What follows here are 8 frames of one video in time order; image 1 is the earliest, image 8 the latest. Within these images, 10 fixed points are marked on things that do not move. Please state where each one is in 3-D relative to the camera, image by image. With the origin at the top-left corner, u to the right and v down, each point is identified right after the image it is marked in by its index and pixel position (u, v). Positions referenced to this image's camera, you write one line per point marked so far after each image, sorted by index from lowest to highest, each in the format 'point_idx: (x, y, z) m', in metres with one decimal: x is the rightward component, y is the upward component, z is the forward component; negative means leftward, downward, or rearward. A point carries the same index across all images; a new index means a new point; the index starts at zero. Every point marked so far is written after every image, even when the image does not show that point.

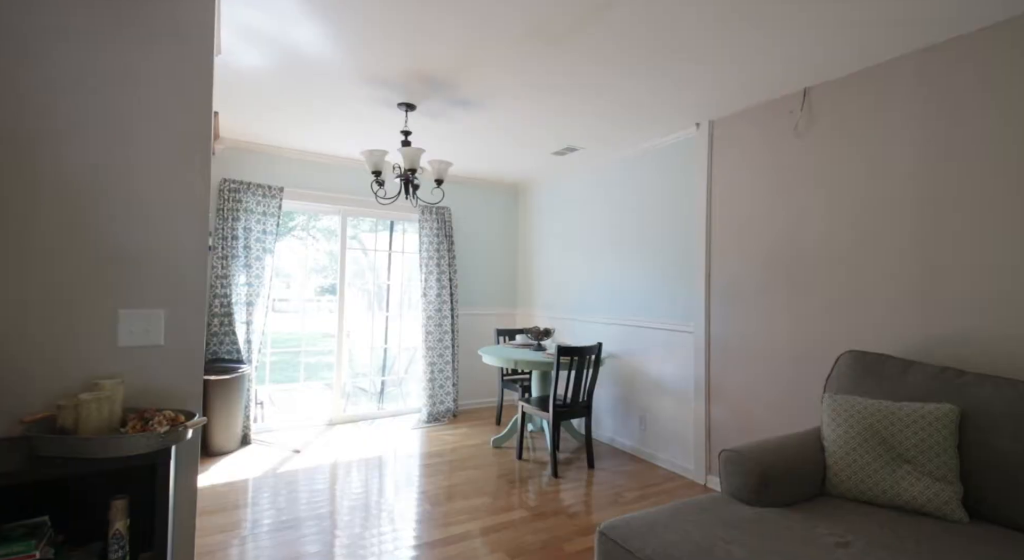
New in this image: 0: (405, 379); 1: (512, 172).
0: (-1.0, -1.0, +4.9) m
1: (0.0, +1.0, +4.9) m
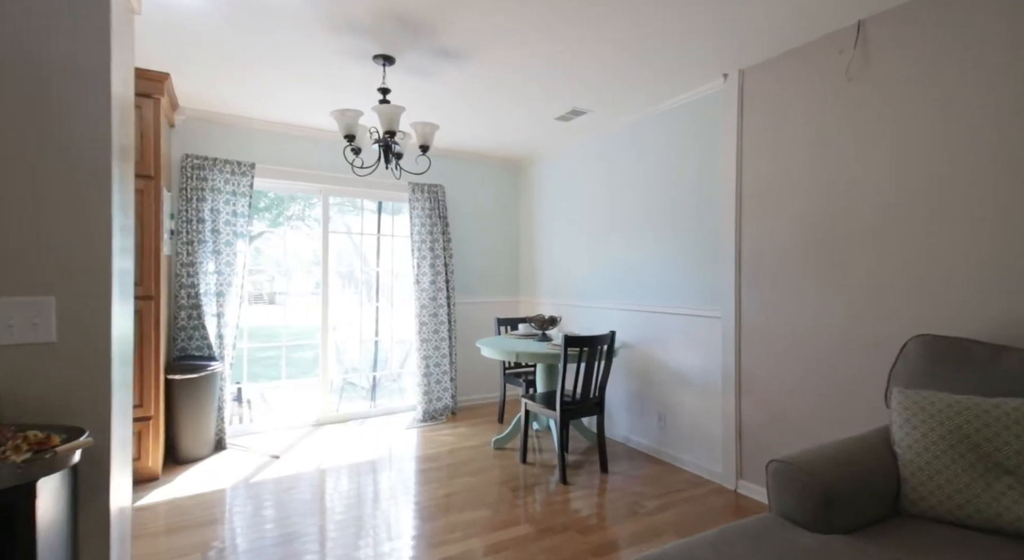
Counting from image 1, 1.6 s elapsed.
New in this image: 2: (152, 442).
0: (-1.0, -0.8, +4.5) m
1: (0.0, +1.2, +4.4) m
2: (-2.1, -1.0, +3.0) m
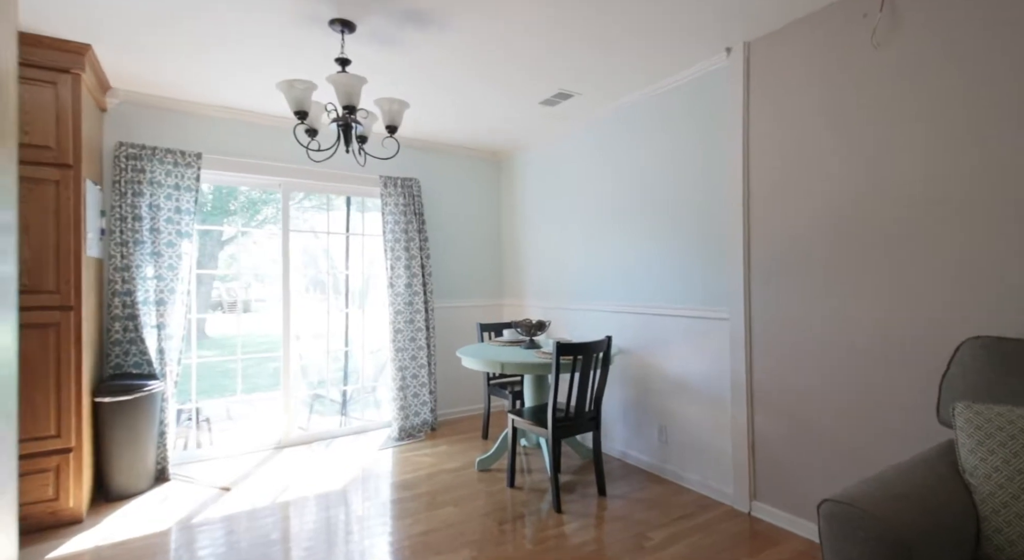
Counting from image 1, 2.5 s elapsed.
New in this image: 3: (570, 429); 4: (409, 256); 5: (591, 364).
0: (-1.1, -0.9, +4.1) m
1: (-0.2, +1.2, +4.1) m
2: (-2.2, -1.0, +2.5) m
3: (+0.3, -0.8, +2.6) m
4: (-0.8, +0.2, +3.9) m
5: (+0.4, -0.4, +2.6) m
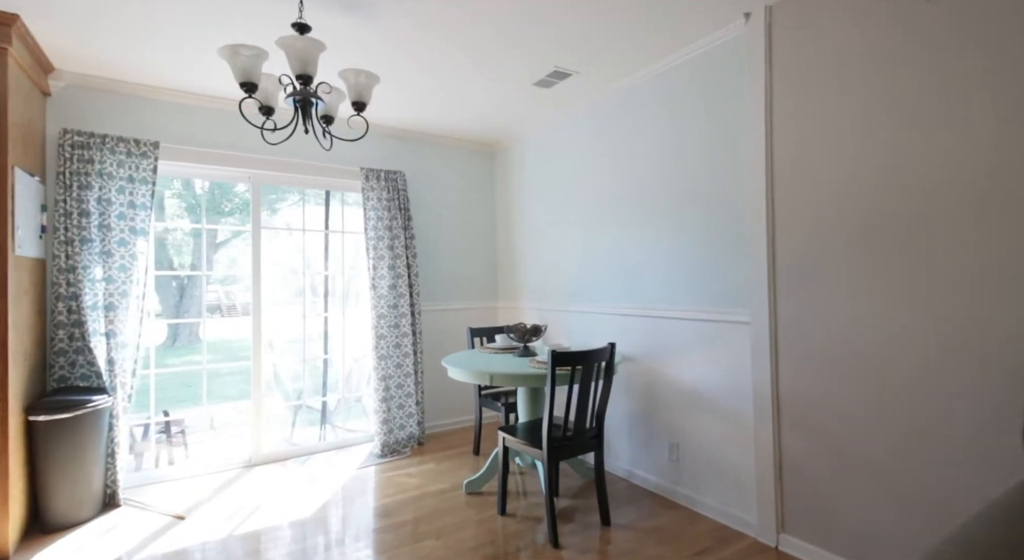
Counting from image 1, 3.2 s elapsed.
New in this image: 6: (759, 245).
0: (-1.2, -0.9, +3.8) m
1: (-0.2, +1.2, +3.7) m
2: (-2.2, -1.0, +2.2) m
3: (+0.3, -0.8, +2.3) m
4: (-0.8, +0.2, +3.6) m
5: (+0.4, -0.4, +2.2) m
6: (+1.1, +0.2, +2.3) m
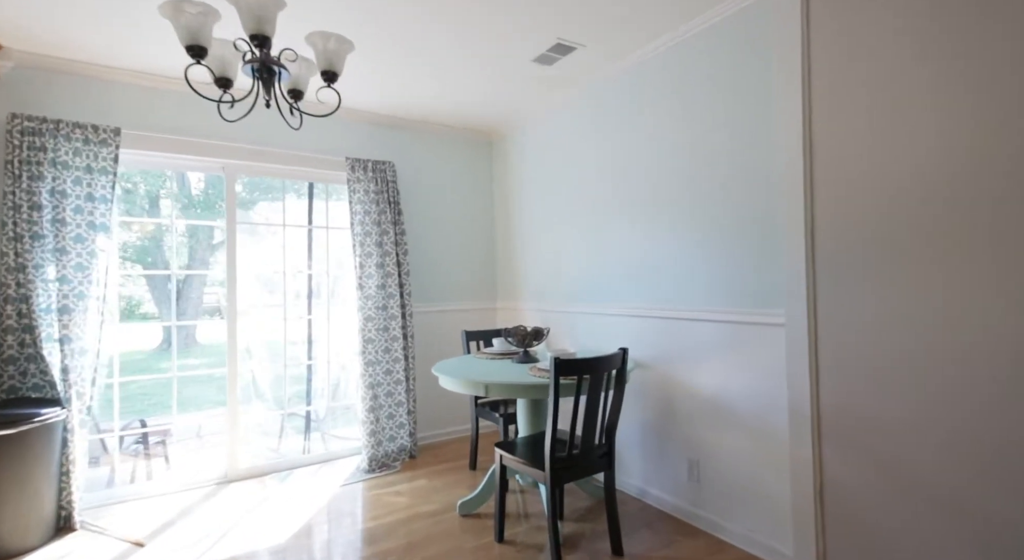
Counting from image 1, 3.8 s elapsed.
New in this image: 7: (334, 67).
0: (-1.2, -0.9, +3.5) m
1: (-0.3, +1.2, +3.5) m
2: (-2.2, -1.0, +1.9) m
3: (+0.2, -0.8, +2.0) m
4: (-0.9, +0.2, +3.3) m
5: (+0.3, -0.4, +2.0) m
6: (+1.1, +0.2, +2.0) m
7: (-0.6, +0.7, +1.8) m
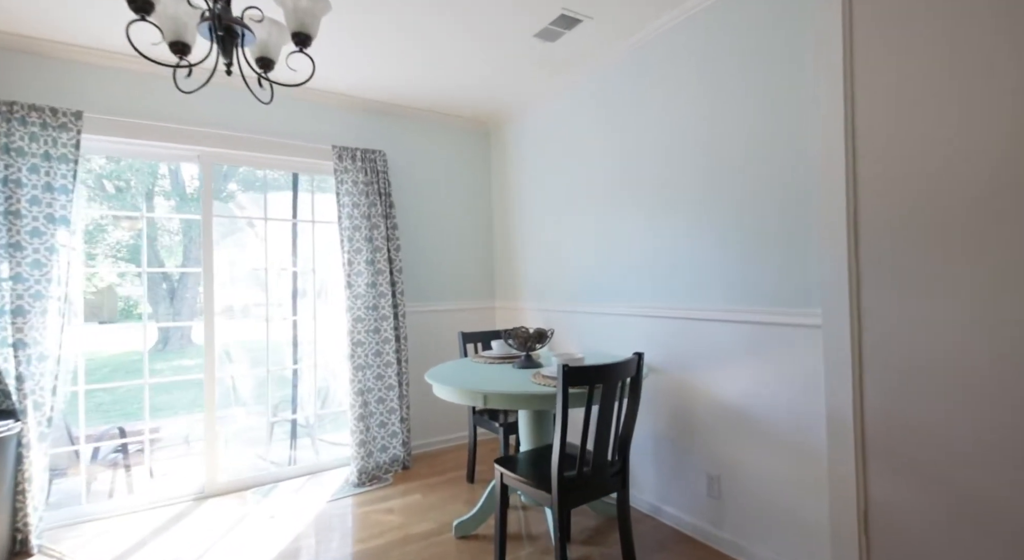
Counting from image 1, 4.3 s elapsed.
0: (-1.2, -0.9, +3.2) m
1: (-0.3, +1.2, +3.2) m
2: (-2.2, -1.0, +1.7) m
3: (+0.2, -0.7, +1.8) m
4: (-0.9, +0.2, +3.1) m
5: (+0.3, -0.4, +1.7) m
6: (+1.1, +0.2, +1.8) m
7: (-0.6, +0.8, +1.6) m
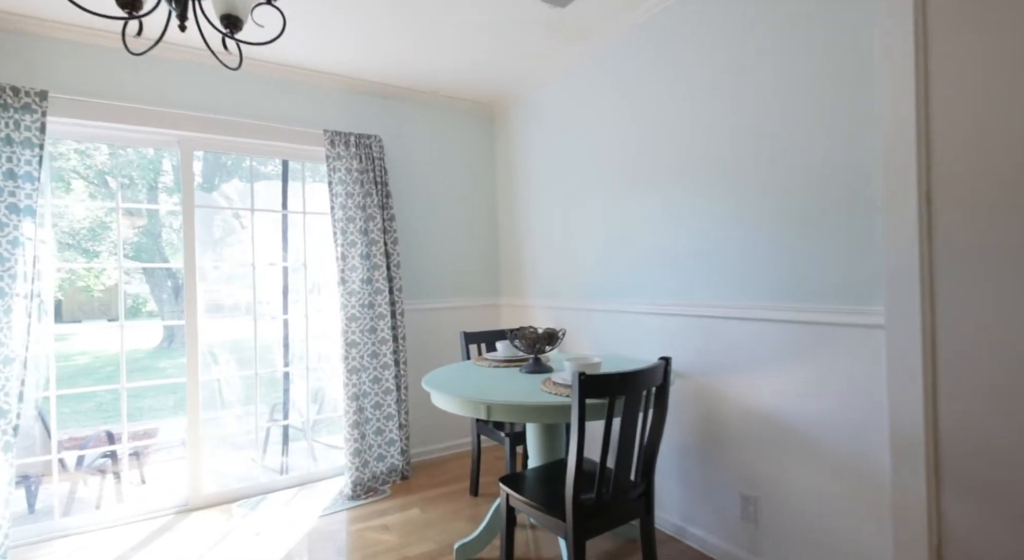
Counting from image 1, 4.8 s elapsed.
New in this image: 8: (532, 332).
0: (-1.1, -0.8, +3.0) m
1: (-0.2, +1.2, +3.0) m
2: (-2.2, -1.0, +1.5) m
3: (+0.3, -0.7, +1.5) m
4: (-0.8, +0.2, +2.9) m
5: (+0.4, -0.4, +1.5) m
6: (+1.1, +0.2, +1.5) m
7: (-0.6, +0.8, +1.3) m
8: (+0.1, -0.2, +2.1) m
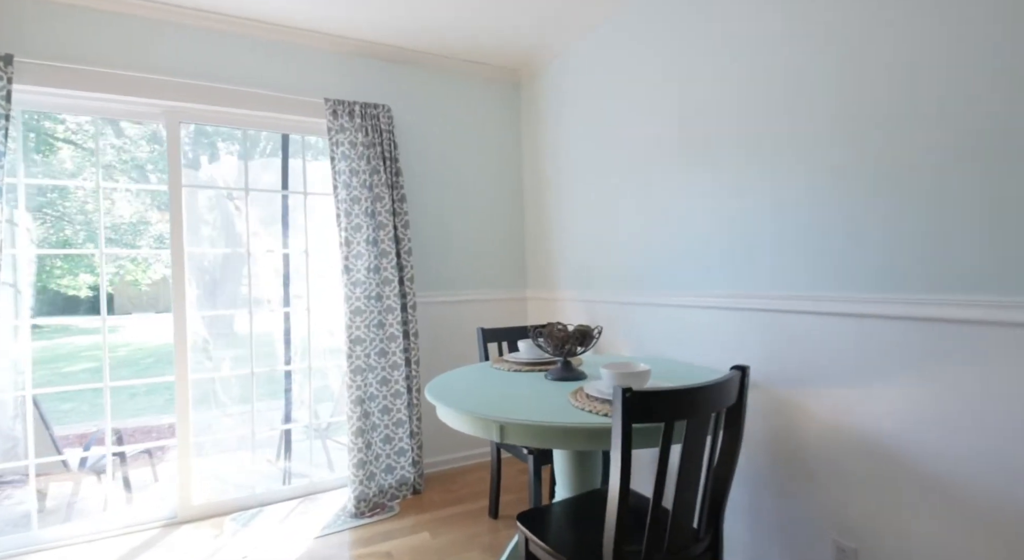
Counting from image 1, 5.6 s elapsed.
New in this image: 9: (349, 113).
0: (-1.0, -0.8, +2.7) m
1: (-0.1, +1.3, +2.6) m
2: (-2.2, -0.9, +1.3) m
3: (+0.3, -0.7, +1.2) m
4: (-0.7, +0.3, +2.6) m
5: (+0.4, -0.3, +1.1) m
6: (+1.2, +0.3, +1.1) m
7: (-0.6, +0.8, +1.0) m
8: (+0.2, -0.2, +1.7) m
9: (-0.8, +0.8, +2.5) m
